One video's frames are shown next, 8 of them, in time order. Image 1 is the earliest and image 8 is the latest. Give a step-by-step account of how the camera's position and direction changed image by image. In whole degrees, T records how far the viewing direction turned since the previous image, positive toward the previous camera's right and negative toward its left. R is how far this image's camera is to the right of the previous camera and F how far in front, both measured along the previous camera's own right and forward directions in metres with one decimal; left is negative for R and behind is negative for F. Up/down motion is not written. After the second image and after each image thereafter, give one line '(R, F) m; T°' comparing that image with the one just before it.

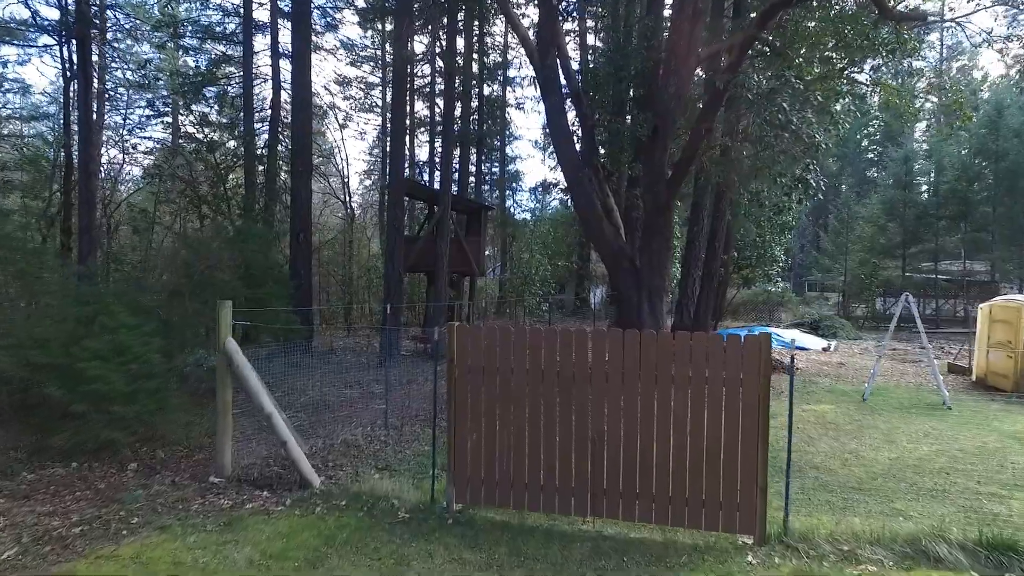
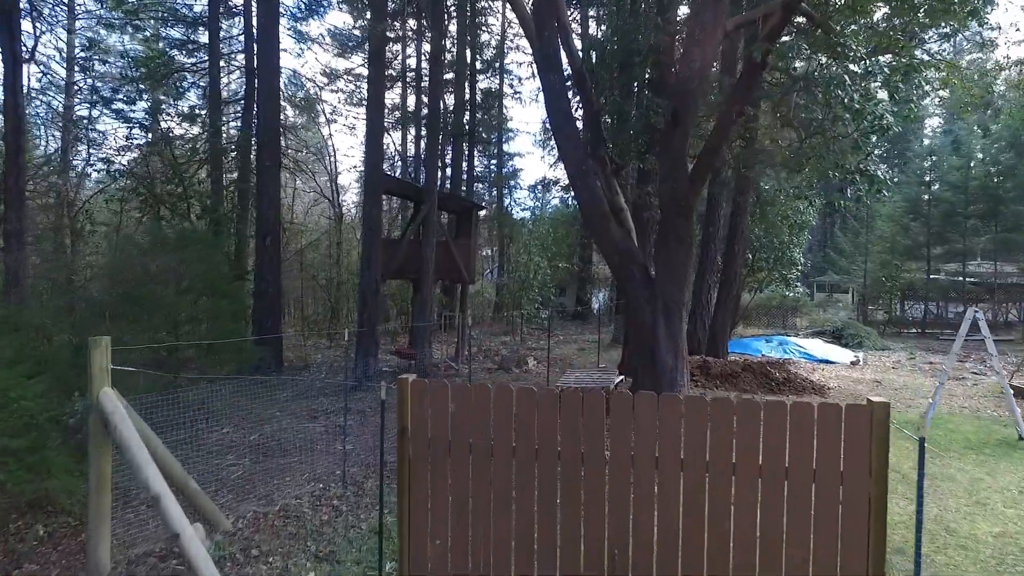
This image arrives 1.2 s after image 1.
(+0.1, +1.4) m; 0°
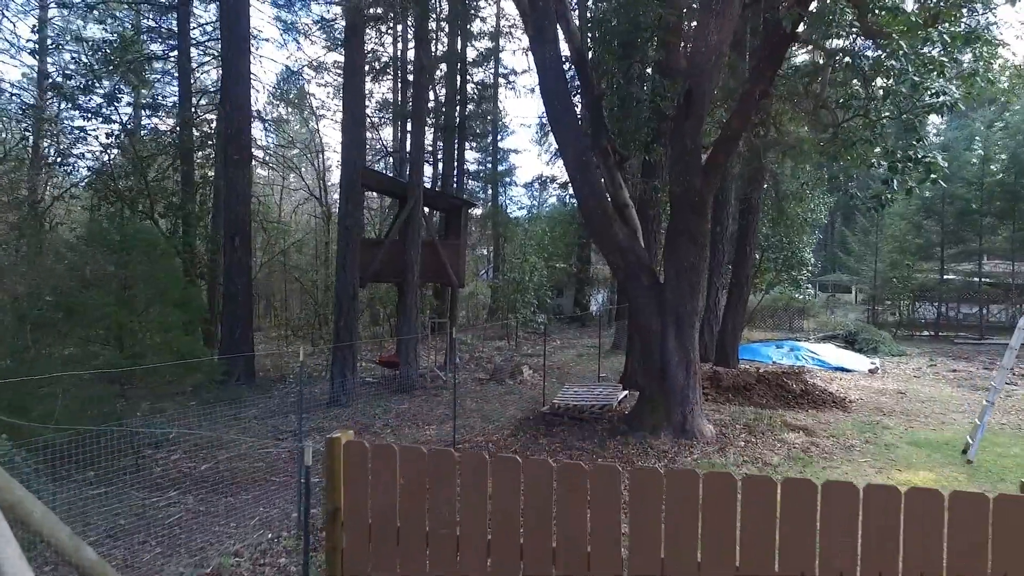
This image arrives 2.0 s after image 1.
(+0.1, +0.9) m; 0°
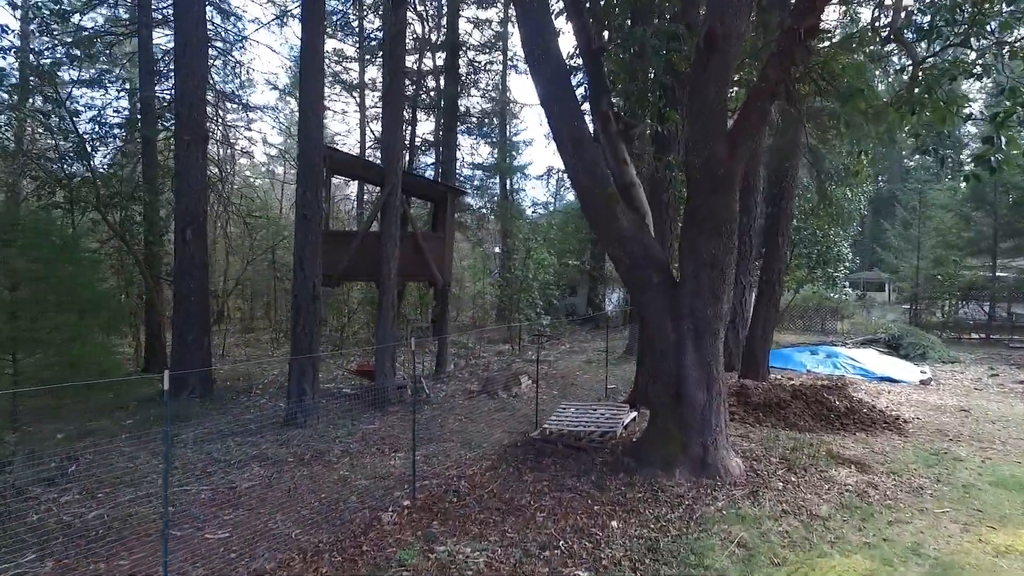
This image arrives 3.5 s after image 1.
(+0.4, +1.4) m; -2°
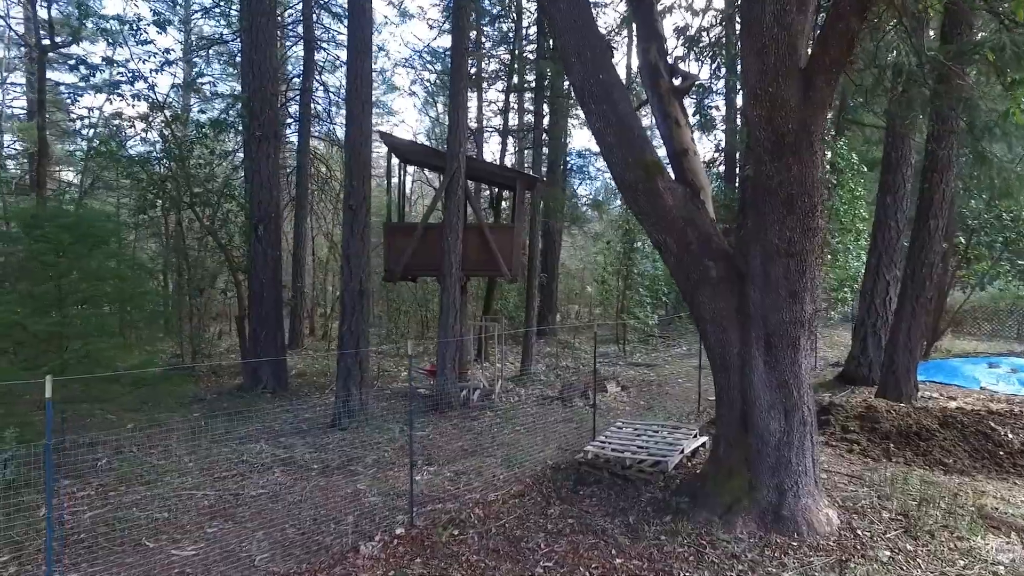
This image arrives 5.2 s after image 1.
(+1.0, +1.1) m; -14°
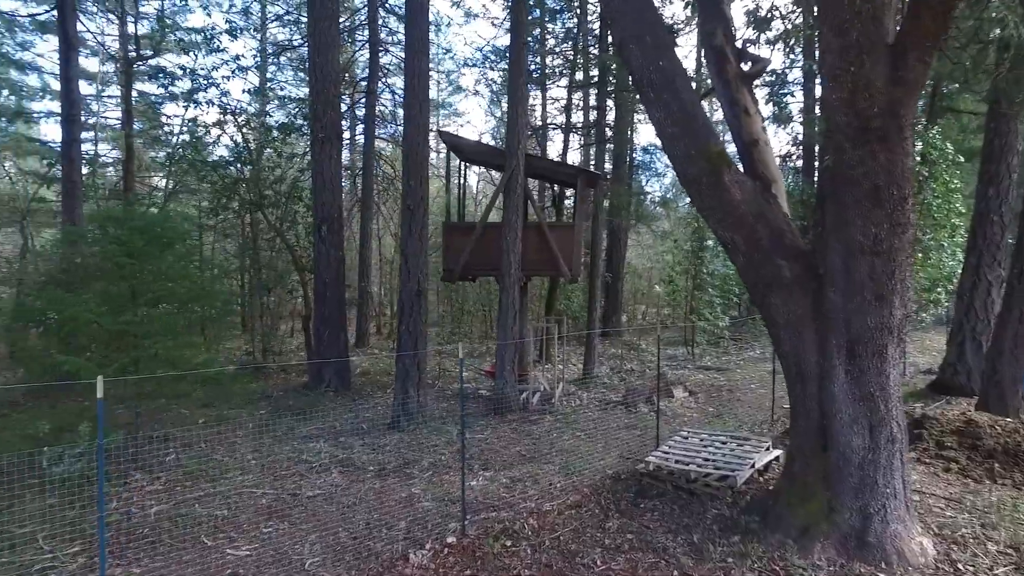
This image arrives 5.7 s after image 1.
(+0.1, +0.2) m; -6°
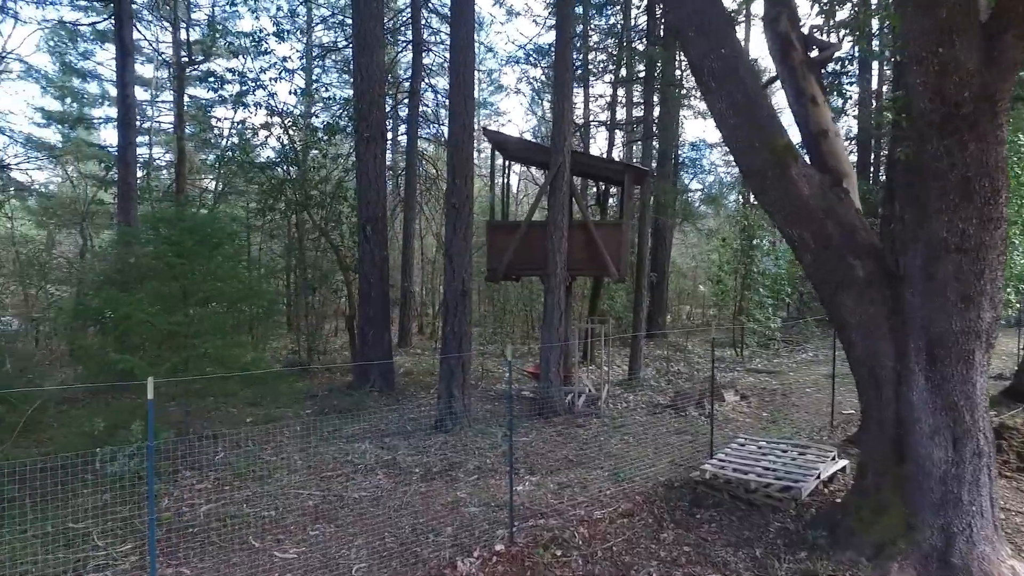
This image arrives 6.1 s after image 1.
(-0.1, +0.1) m; -4°
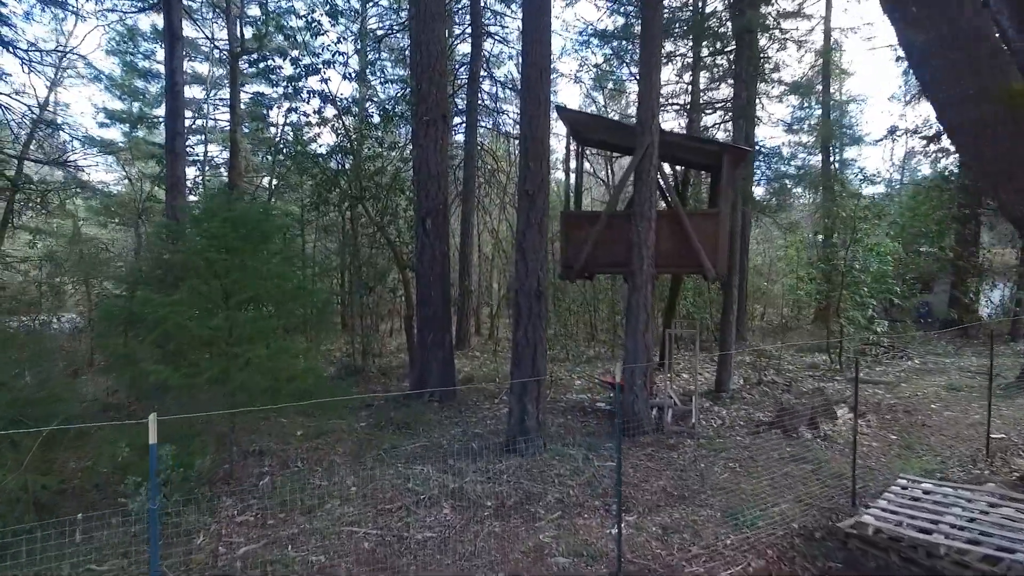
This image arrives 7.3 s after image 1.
(-0.3, +0.9) m; -5°
